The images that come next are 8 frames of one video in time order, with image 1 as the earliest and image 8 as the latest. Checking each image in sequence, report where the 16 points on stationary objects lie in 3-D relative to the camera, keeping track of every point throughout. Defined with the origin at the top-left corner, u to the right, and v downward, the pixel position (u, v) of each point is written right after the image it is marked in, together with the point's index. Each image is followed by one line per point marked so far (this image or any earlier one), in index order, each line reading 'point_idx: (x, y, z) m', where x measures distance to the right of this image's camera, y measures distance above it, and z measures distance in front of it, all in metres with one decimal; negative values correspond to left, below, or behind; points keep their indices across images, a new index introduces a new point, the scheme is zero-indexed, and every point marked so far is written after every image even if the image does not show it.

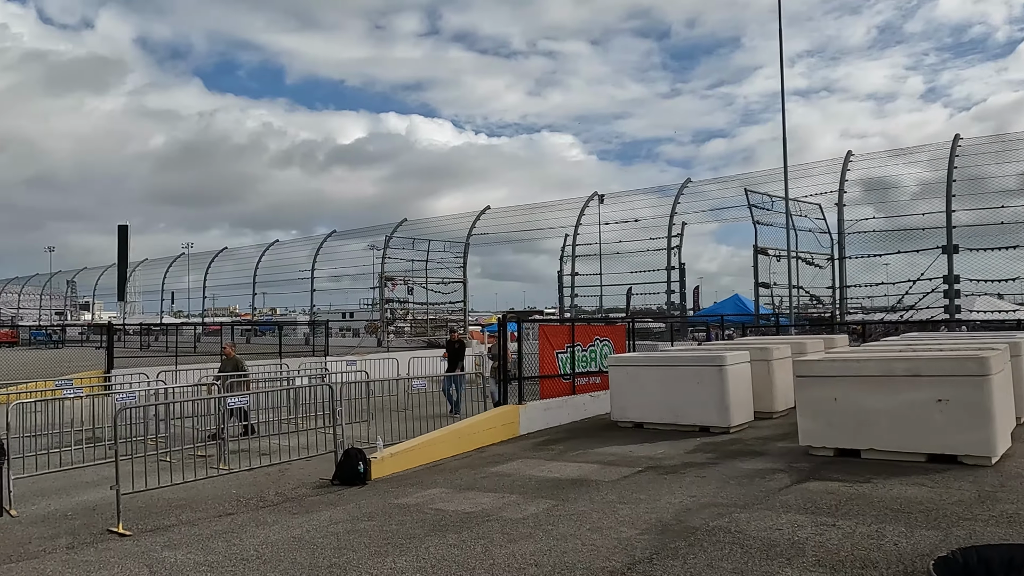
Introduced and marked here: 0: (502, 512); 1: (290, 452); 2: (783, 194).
0: (-0.1, -1.9, +6.5) m
1: (-3.1, -2.3, +10.6) m
2: (+6.5, +2.2, +18.1) m
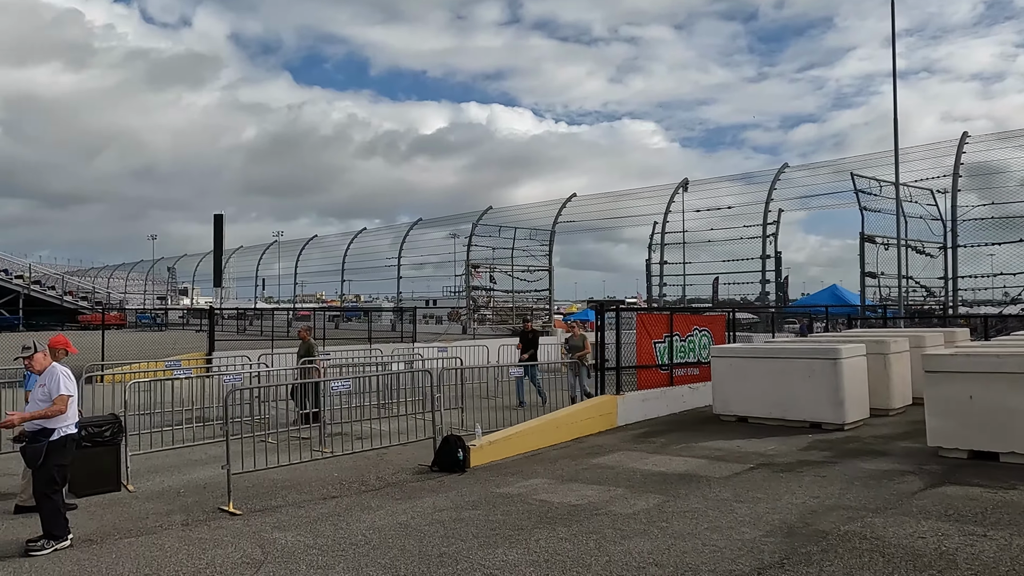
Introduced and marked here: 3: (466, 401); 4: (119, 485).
0: (+0.8, -1.8, +6.3) m
1: (-1.8, -2.1, +10.7) m
2: (+8.6, +2.4, +17.1) m
3: (-0.7, -1.7, +11.3) m
4: (-4.1, -2.0, +7.9) m
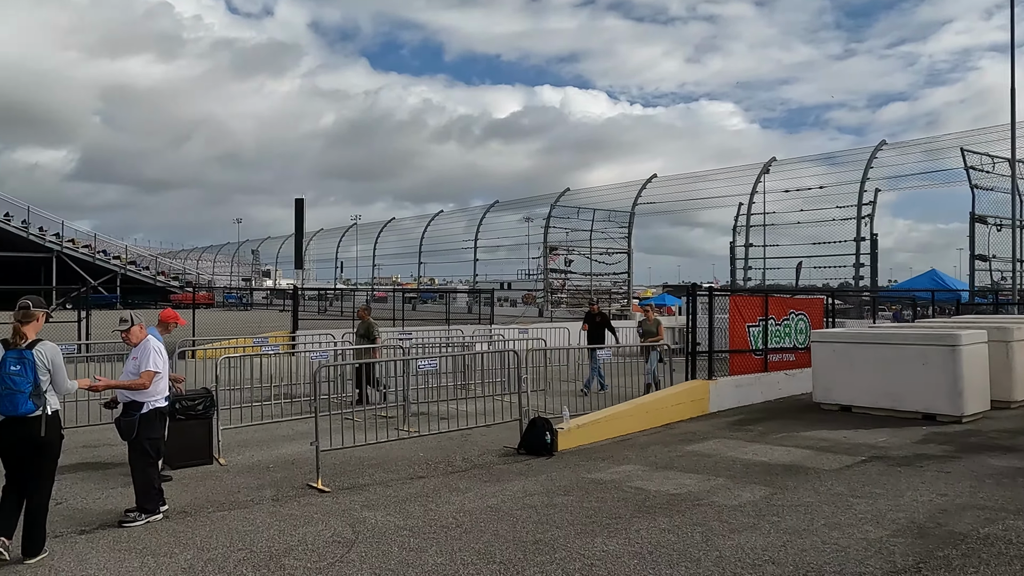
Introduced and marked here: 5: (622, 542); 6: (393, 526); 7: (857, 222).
0: (+1.6, -1.6, +5.9) m
1: (-0.6, -1.8, +10.6) m
2: (+10.3, +2.8, +15.8) m
3: (+0.5, -1.4, +11.0) m
4: (-3.2, -1.8, +8.0) m
5: (+0.7, -1.6, +4.9) m
6: (-0.9, -1.8, +5.6) m
7: (+8.3, +1.6, +18.3) m
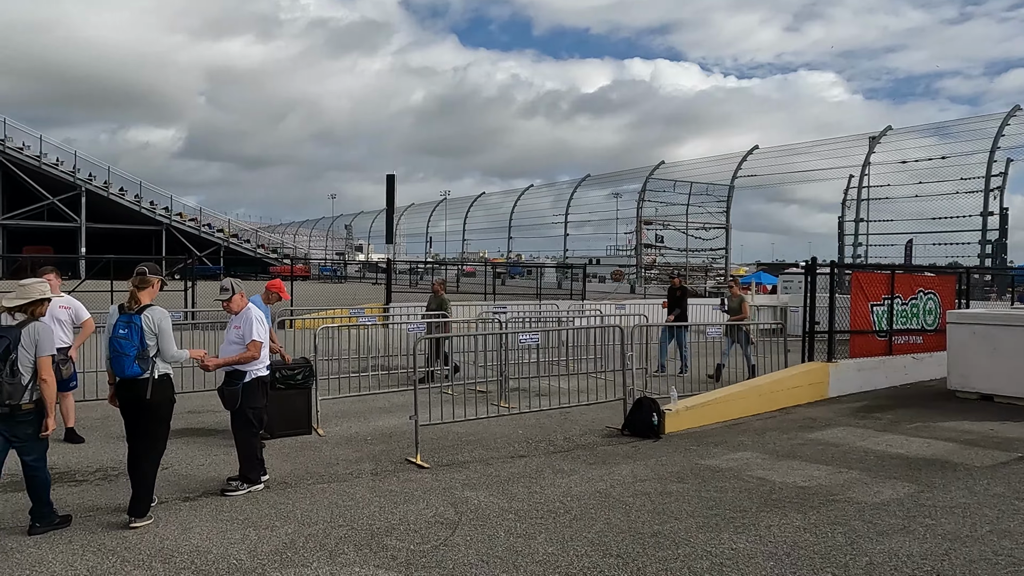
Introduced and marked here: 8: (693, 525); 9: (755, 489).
0: (+2.4, -1.4, +5.3) m
1: (+0.7, -1.4, +10.2) m
2: (+12.2, +3.2, +14.1) m
3: (+1.9, -1.0, +10.5) m
4: (-2.1, -1.5, +7.9) m
5: (+1.4, -1.5, +4.4) m
6: (-0.1, -1.5, +5.3) m
7: (+10.5, +2.1, +16.8) m
8: (+1.1, -1.5, +4.8) m
9: (+1.8, -1.5, +5.5) m
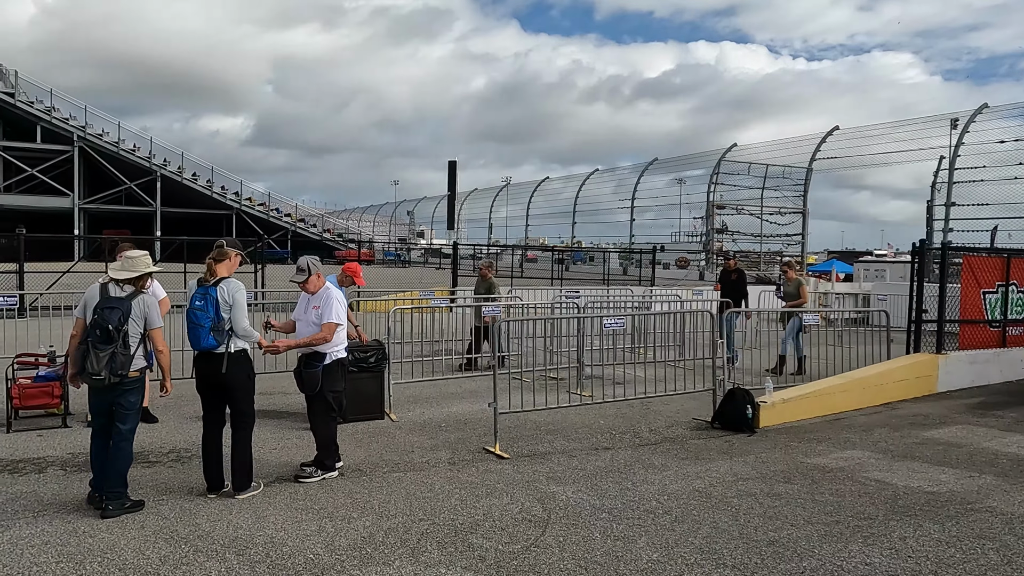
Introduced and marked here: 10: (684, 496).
0: (+3.0, -1.3, +4.7) m
1: (+1.7, -1.2, +9.7) m
2: (+13.5, +3.3, +12.6) m
3: (+2.9, -0.8, +9.9) m
4: (-1.3, -1.3, +7.7) m
5: (+1.9, -1.4, +3.9) m
6: (+0.5, -1.4, +4.9) m
7: (+12.0, +2.3, +15.4) m
8: (+1.7, -1.4, +4.2) m
9: (+2.4, -1.3, +4.9) m
10: (+1.1, -1.4, +5.0) m
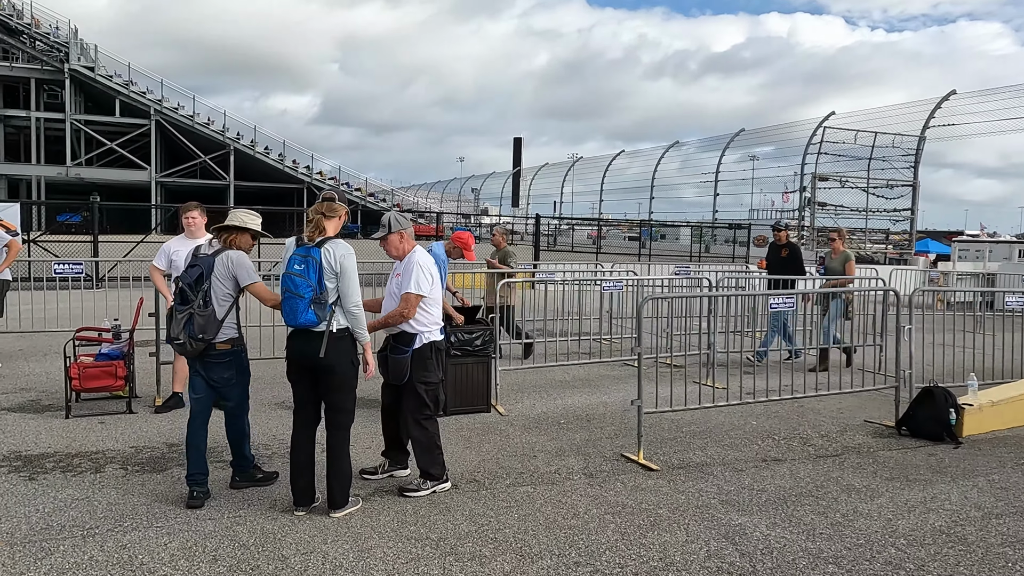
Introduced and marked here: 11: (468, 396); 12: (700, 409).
0: (+3.8, -1.2, +3.2) m
1: (+3.0, -1.0, +8.3) m
2: (+15.0, +3.5, +10.0) m
3: (+4.2, -0.5, +8.4) m
4: (-0.2, -1.0, +6.5) m
5: (+2.7, -1.2, +2.5) m
6: (+1.4, -1.2, +3.6) m
7: (+13.7, +2.6, +13.0) m
8: (+2.5, -1.2, +2.9) m
9: (+3.2, -1.2, +3.5) m
10: (+2.0, -1.2, +3.7) m
11: (-0.4, -0.9, +6.3) m
12: (+1.4, -0.9, +5.9) m
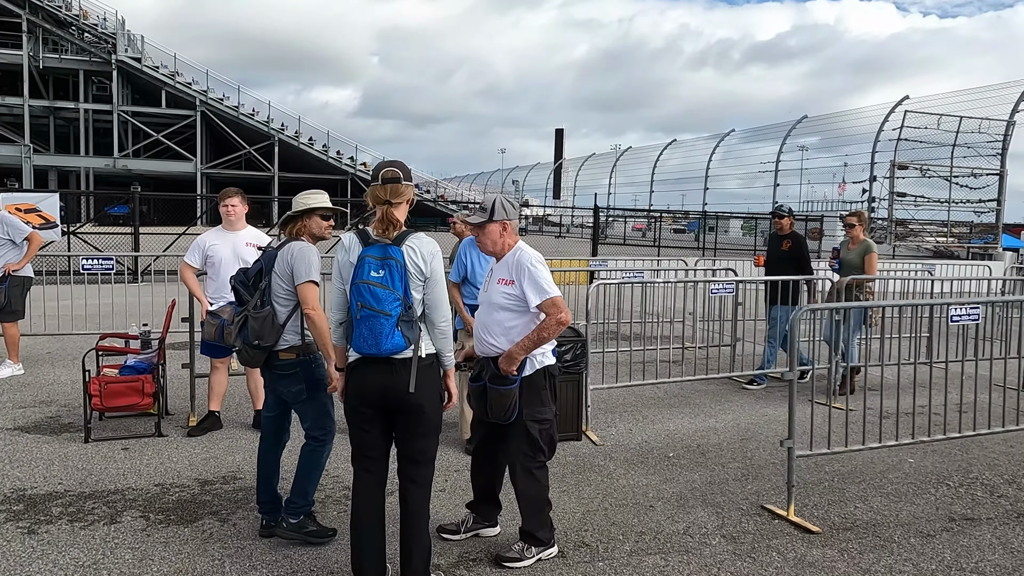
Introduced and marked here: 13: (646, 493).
0: (+4.3, -1.3, +2.0) m
1: (+3.7, -1.0, +7.0) m
2: (+15.9, +3.4, +8.1) m
3: (+5.0, -0.6, +7.0) m
4: (+0.5, -1.0, +5.4) m
5: (+3.2, -1.3, +1.3) m
6: (+1.9, -1.3, +2.5) m
7: (+14.8, +2.6, +11.2) m
8: (+3.0, -1.3, +1.6) m
9: (+3.7, -1.3, +2.2) m
10: (+2.6, -1.3, +2.5) m
11: (+0.3, -0.9, +5.2) m
12: (+2.1, -1.0, +4.7) m
13: (+0.8, -1.2, +4.4) m
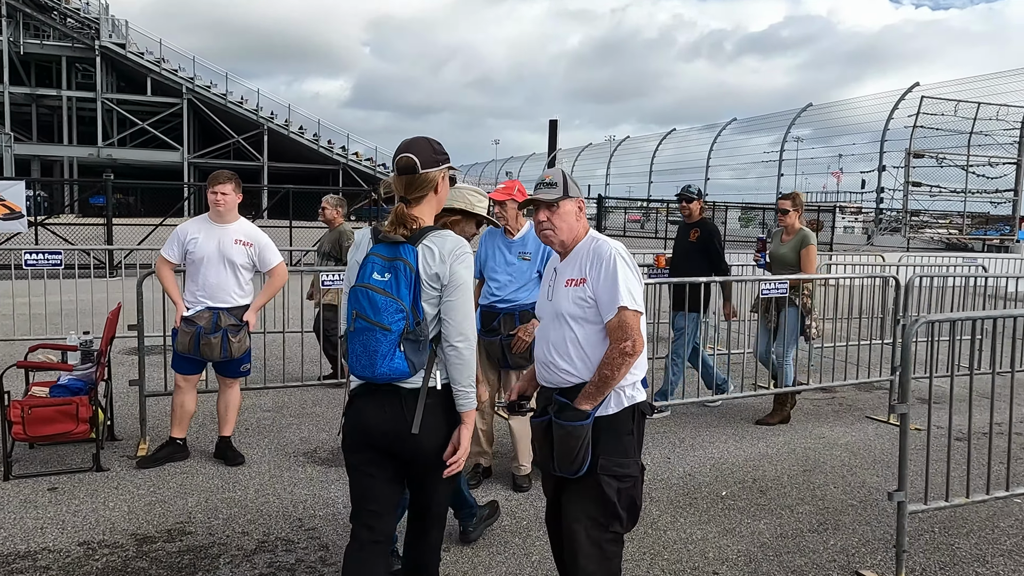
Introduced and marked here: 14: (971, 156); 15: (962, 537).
0: (+4.4, -1.3, +1.0) m
1: (+3.8, -1.0, +6.1) m
2: (+15.9, +3.5, +7.3) m
3: (+5.0, -0.5, +6.1) m
4: (+0.6, -1.0, +4.5) m
5: (+3.3, -1.4, +0.3) m
6: (+2.0, -1.3, +1.5) m
7: (+14.8, +2.6, +10.3) m
8: (+3.1, -1.4, +0.7) m
9: (+3.9, -1.3, +1.3) m
10: (+2.7, -1.3, +1.6) m
11: (+0.4, -0.9, +4.3) m
12: (+2.2, -1.0, +3.8) m
13: (+0.9, -1.2, +3.5) m
14: (+12.7, +3.7, +21.2) m
15: (+2.2, -1.2, +3.7) m
